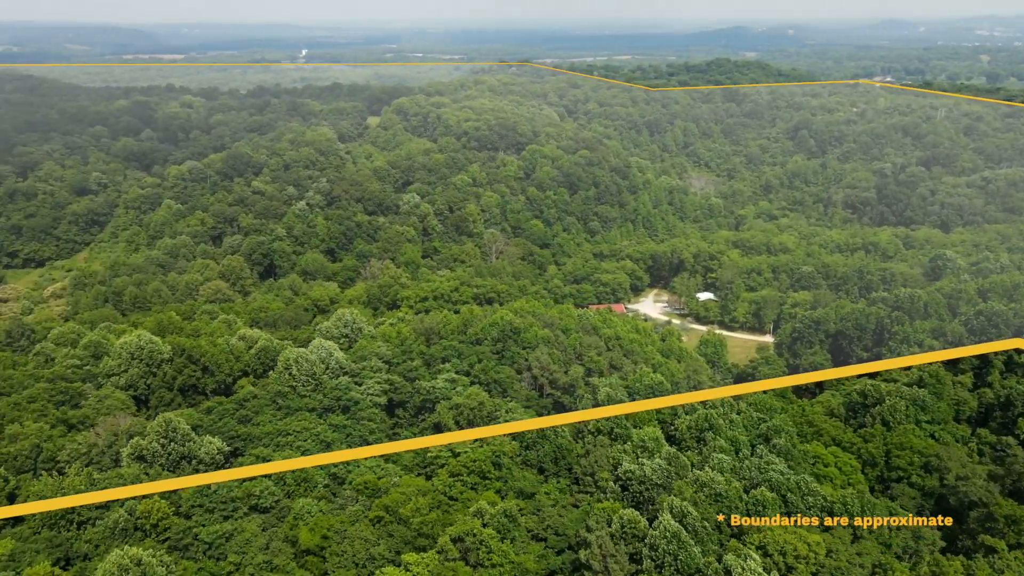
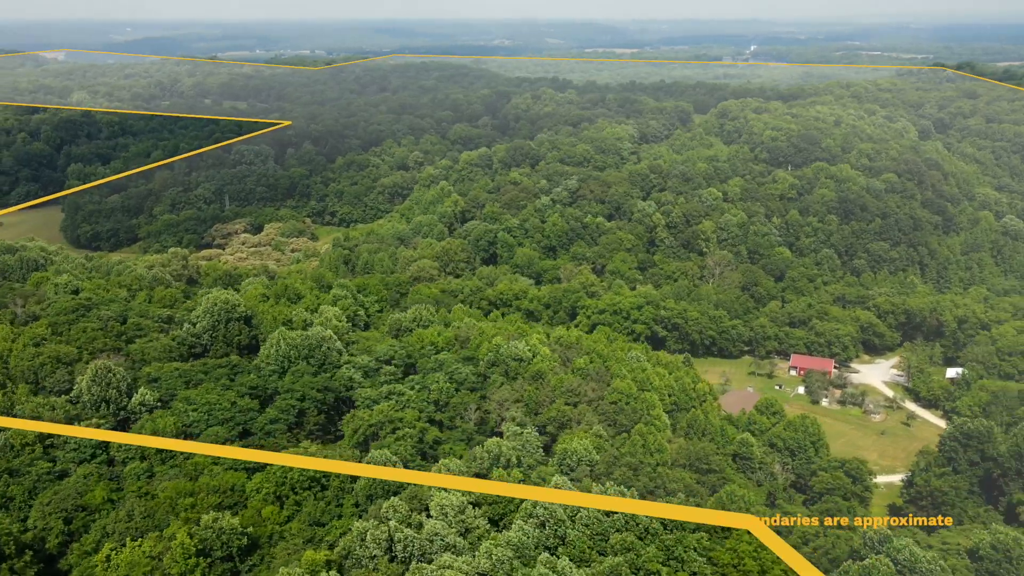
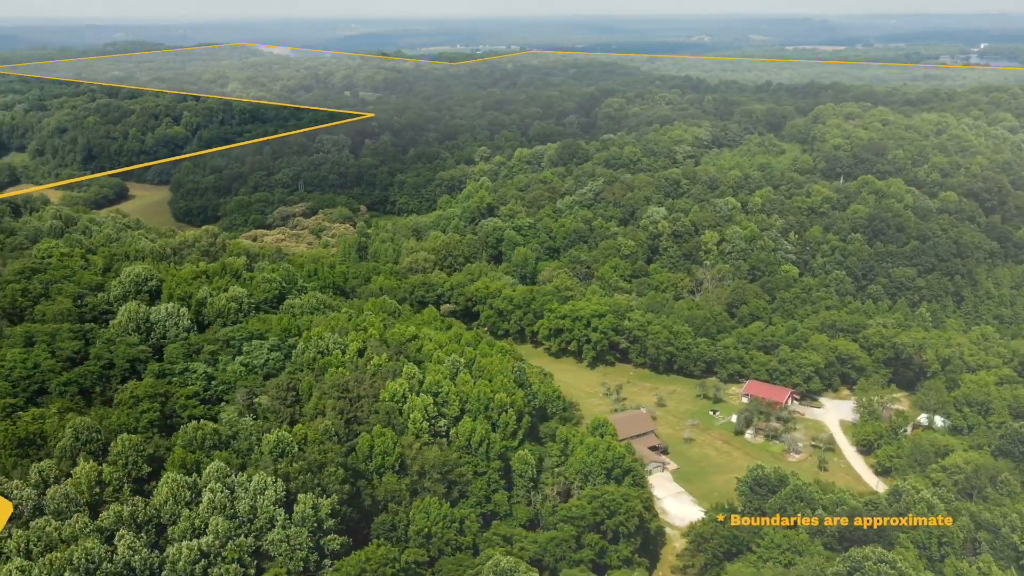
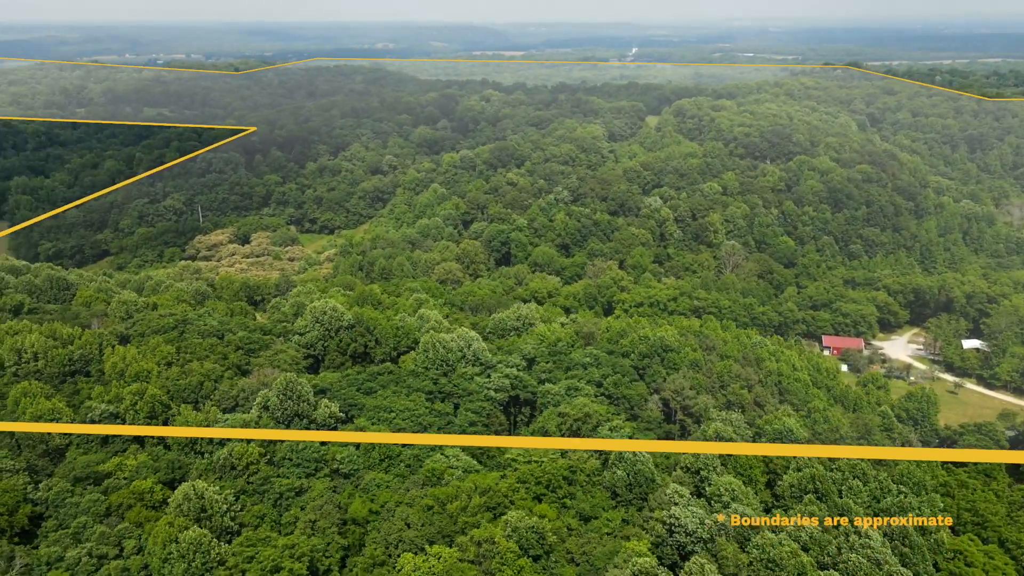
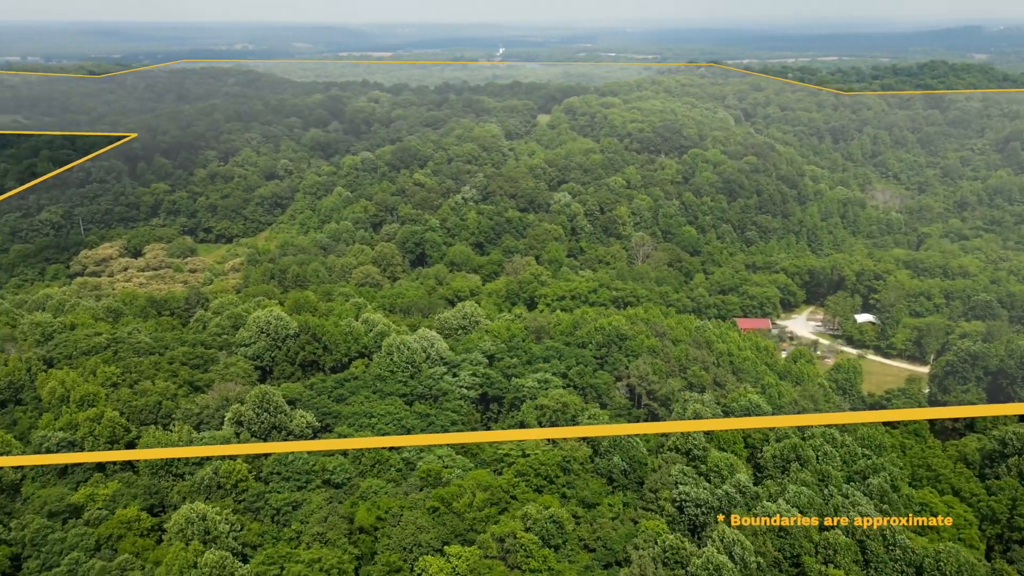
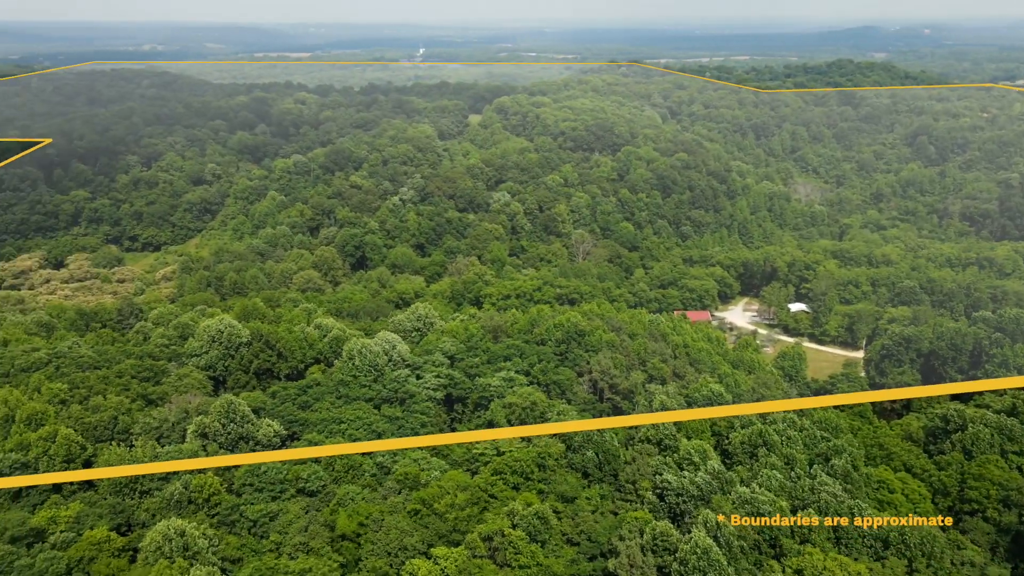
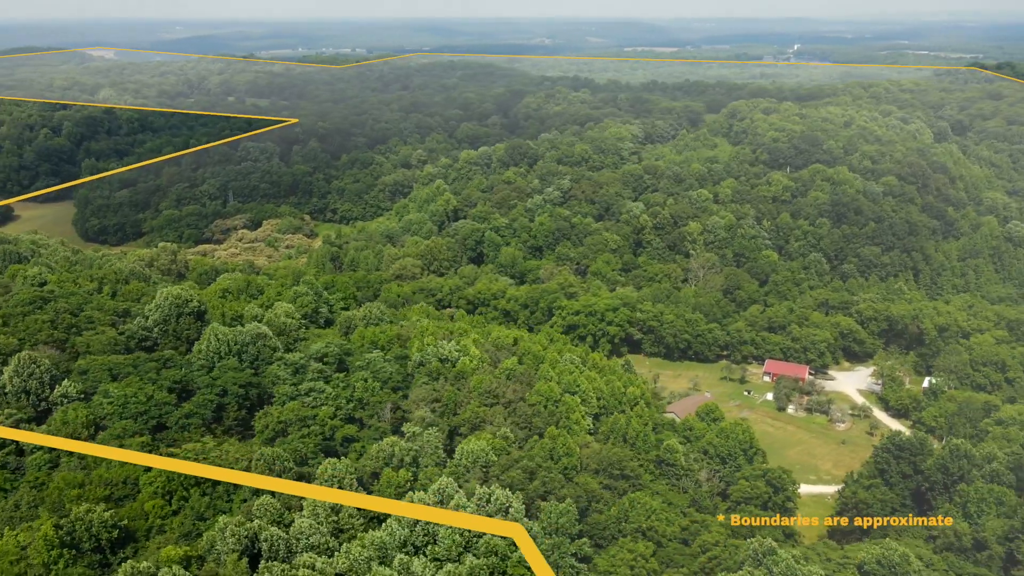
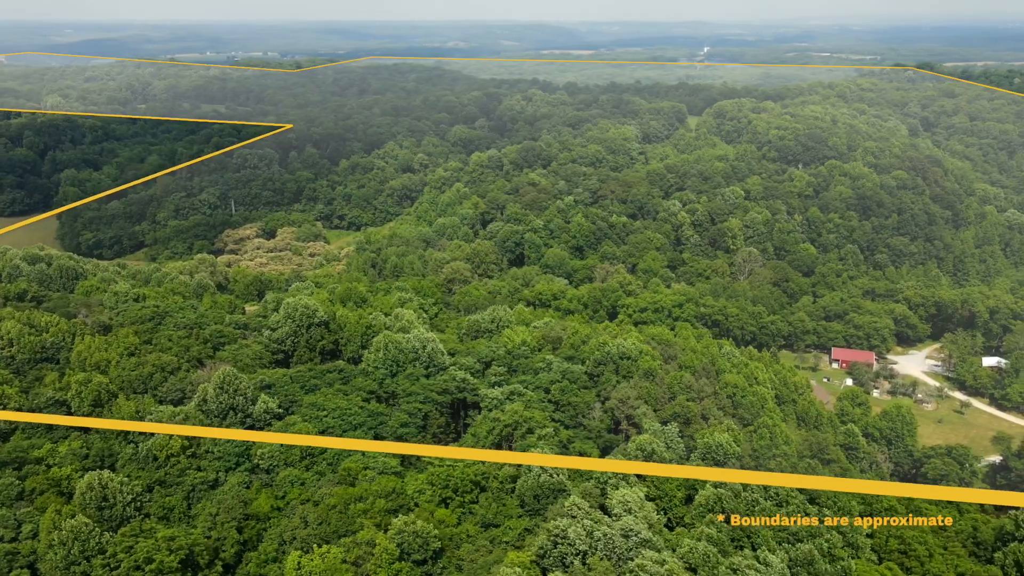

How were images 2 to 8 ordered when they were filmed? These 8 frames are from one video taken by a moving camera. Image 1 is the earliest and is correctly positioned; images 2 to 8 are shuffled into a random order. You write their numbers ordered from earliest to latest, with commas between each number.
6, 5, 4, 8, 2, 7, 3
